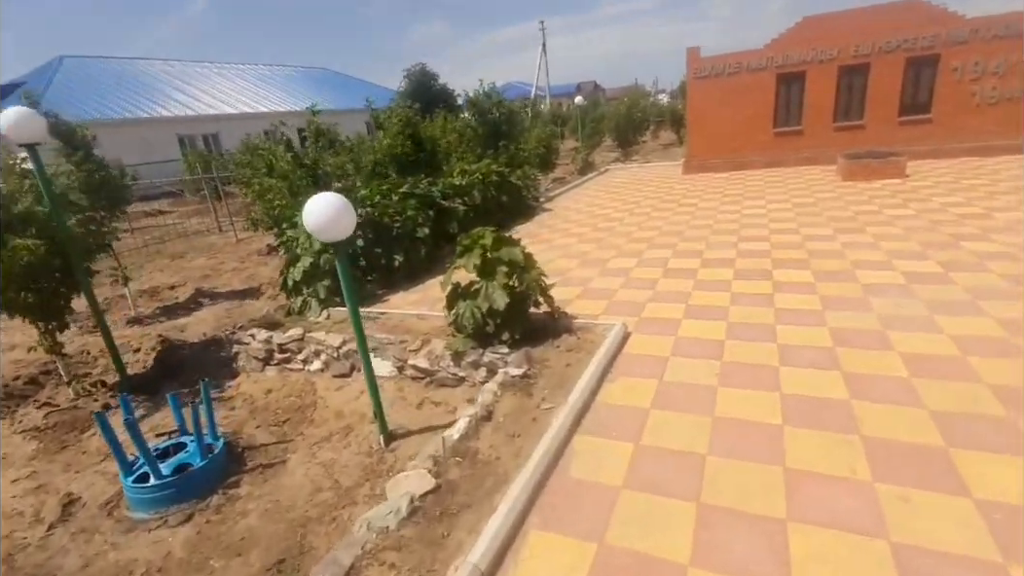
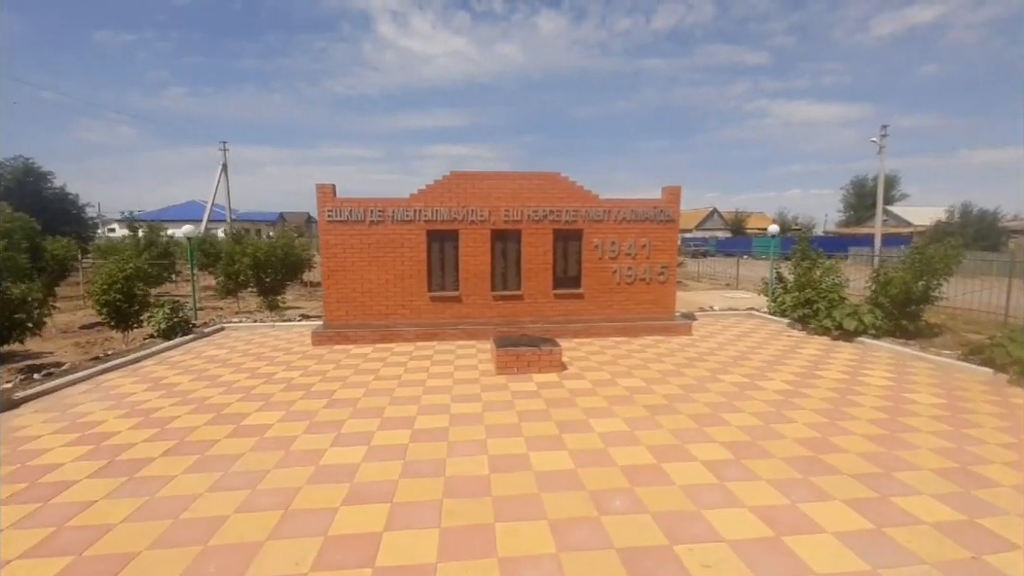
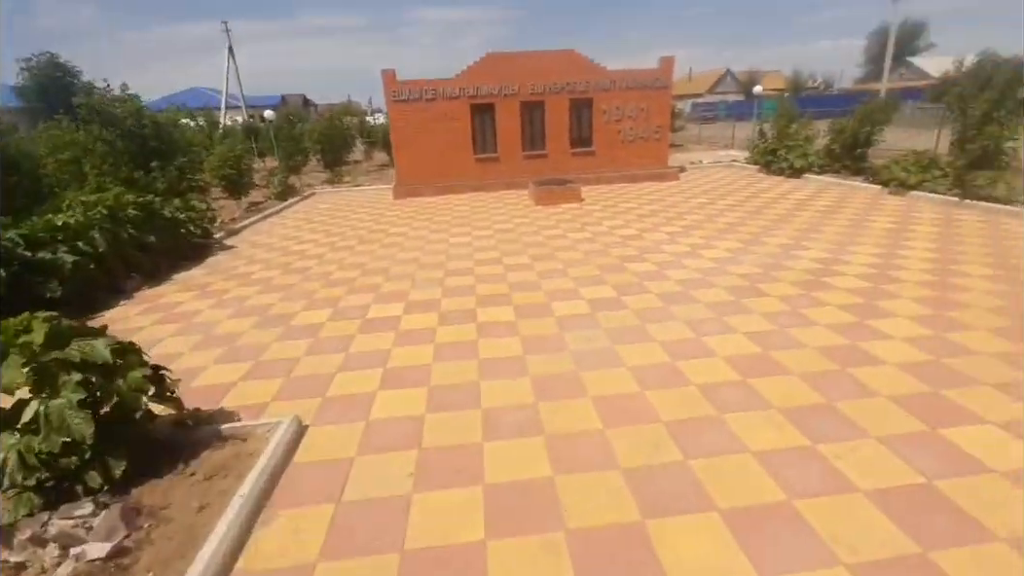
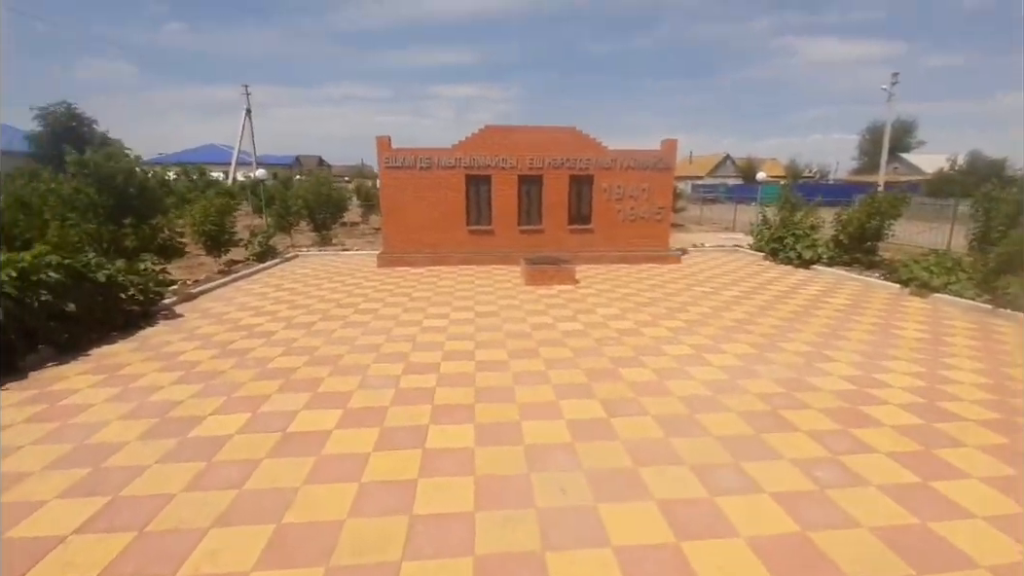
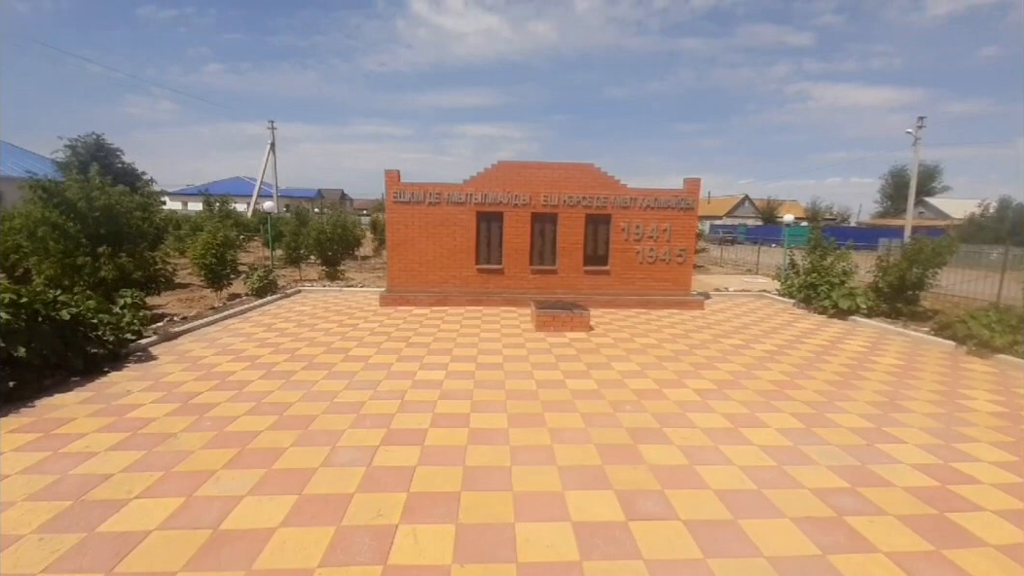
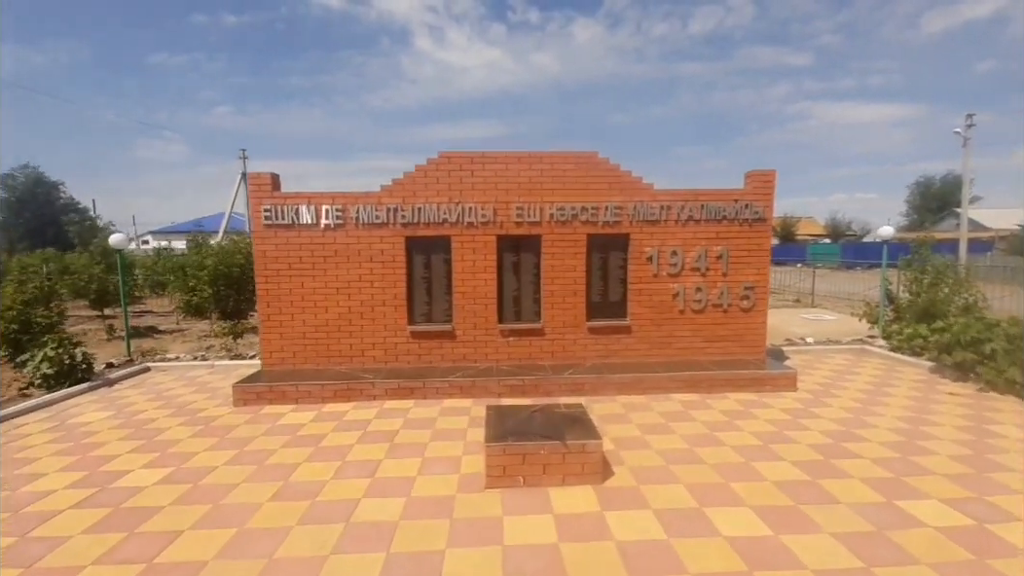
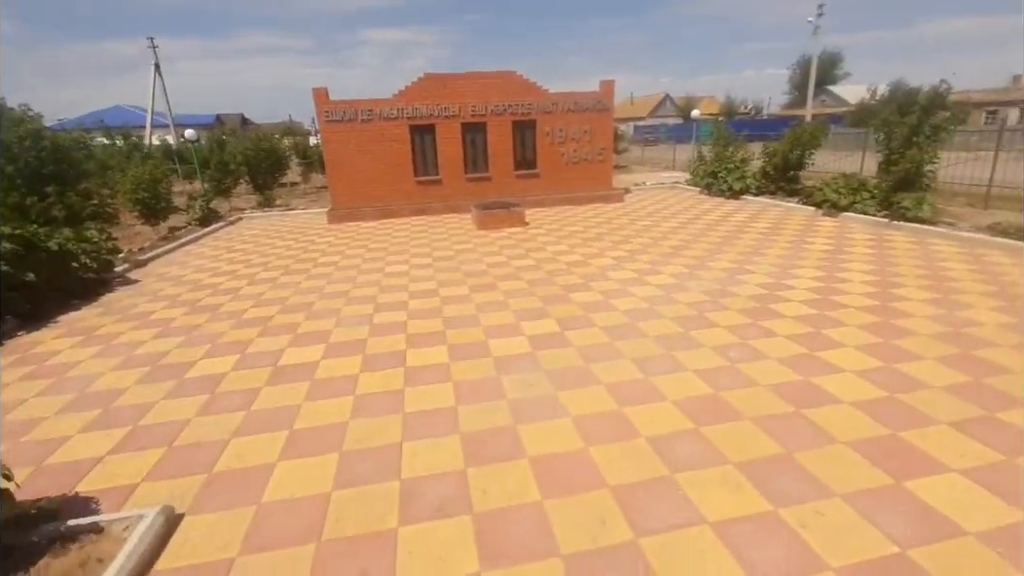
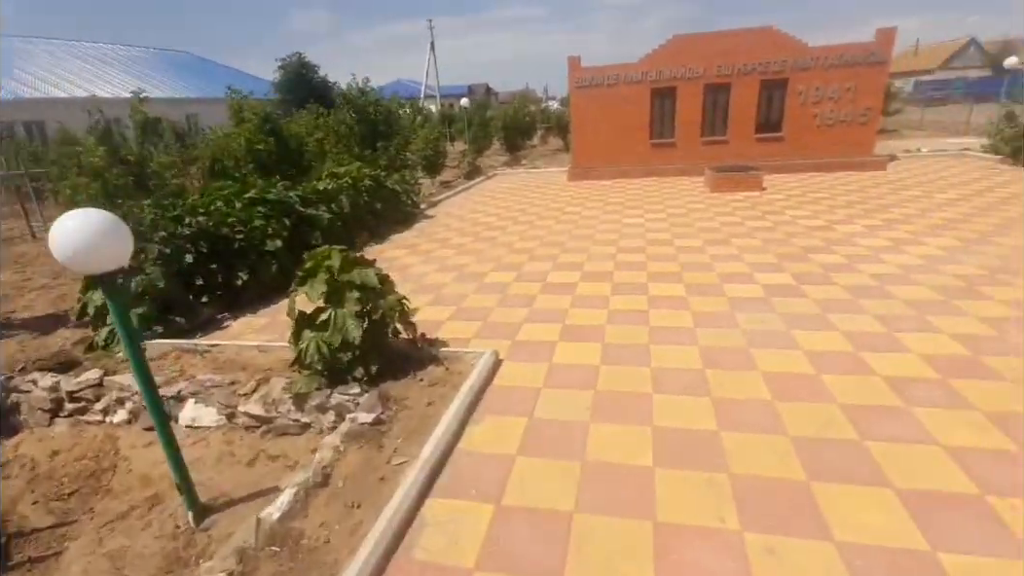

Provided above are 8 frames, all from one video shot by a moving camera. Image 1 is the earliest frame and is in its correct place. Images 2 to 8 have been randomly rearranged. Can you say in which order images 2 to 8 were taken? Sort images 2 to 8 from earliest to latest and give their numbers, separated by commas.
8, 3, 7, 4, 5, 2, 6
